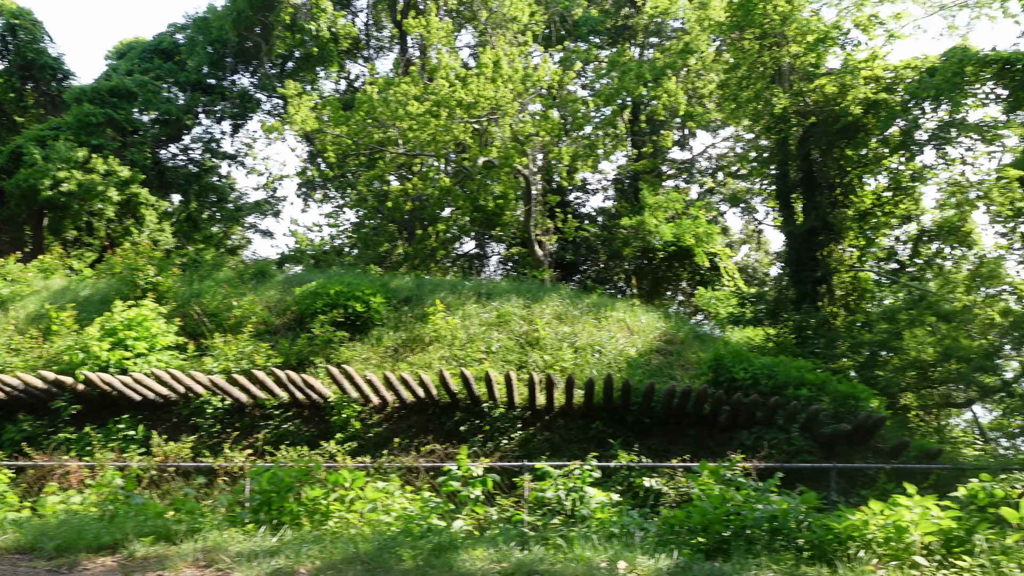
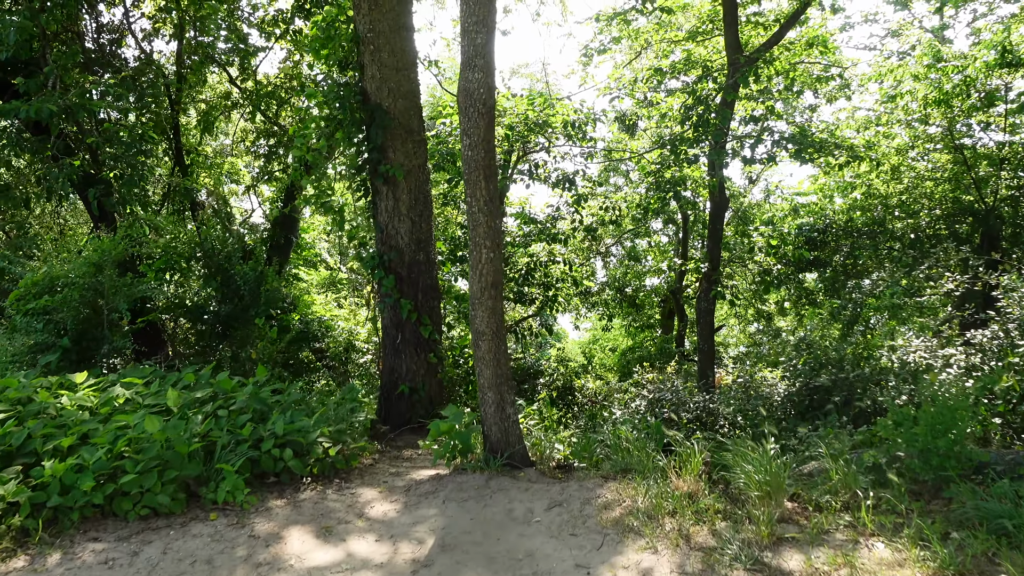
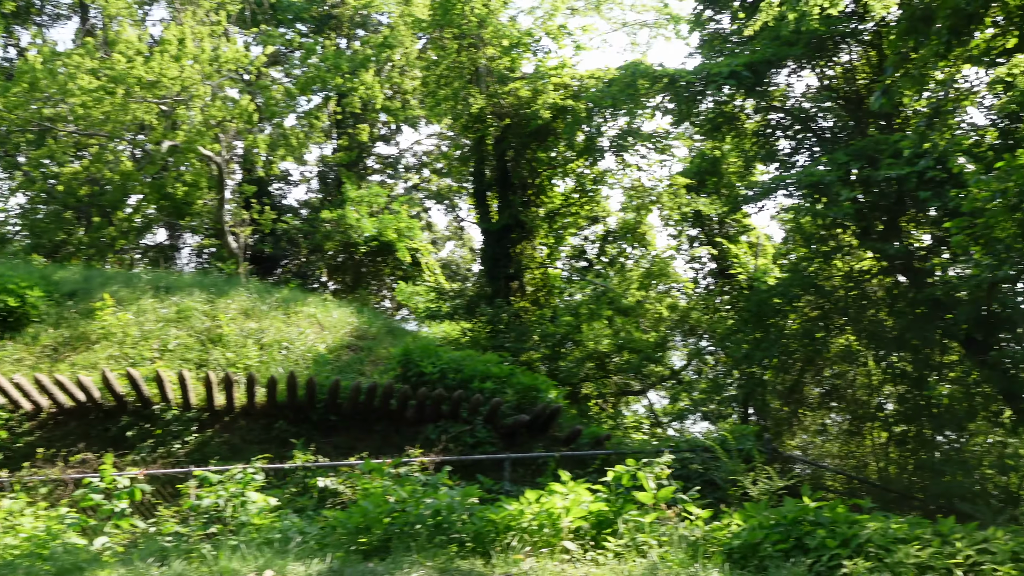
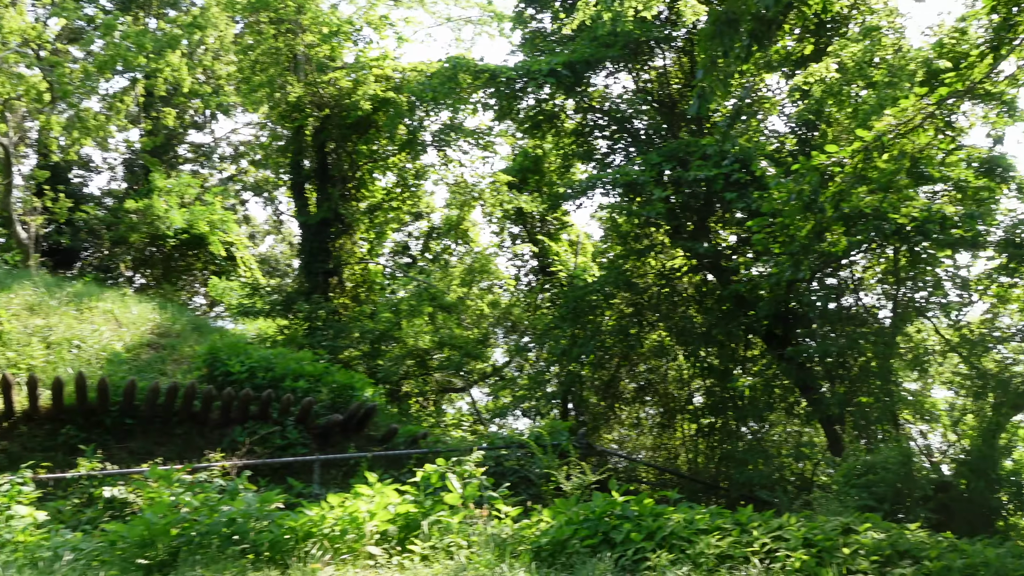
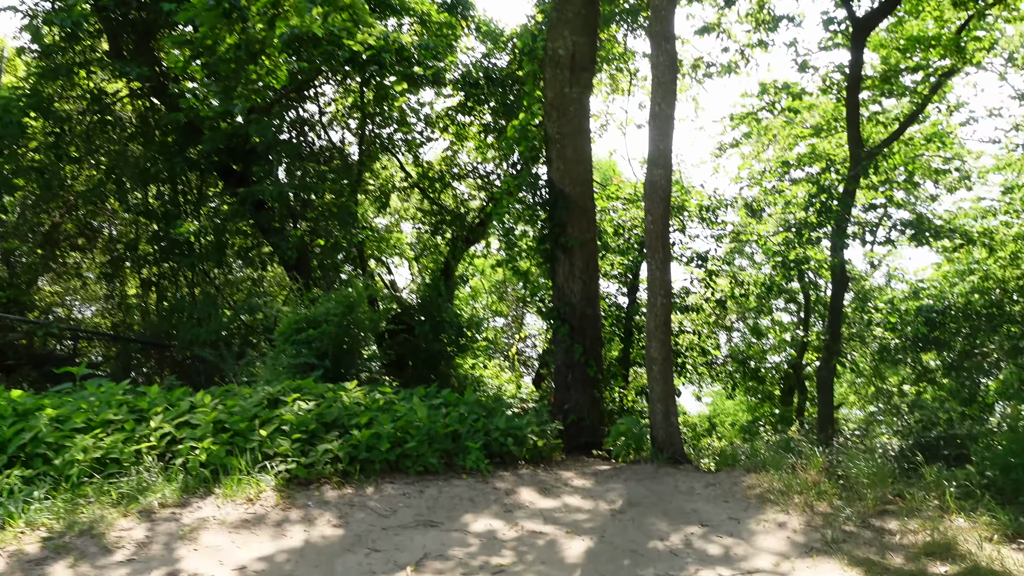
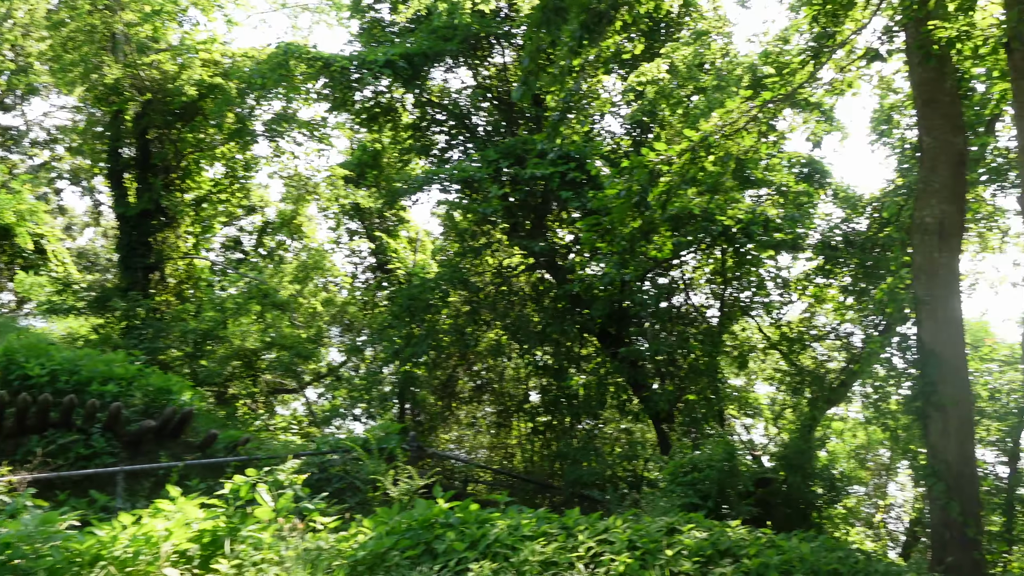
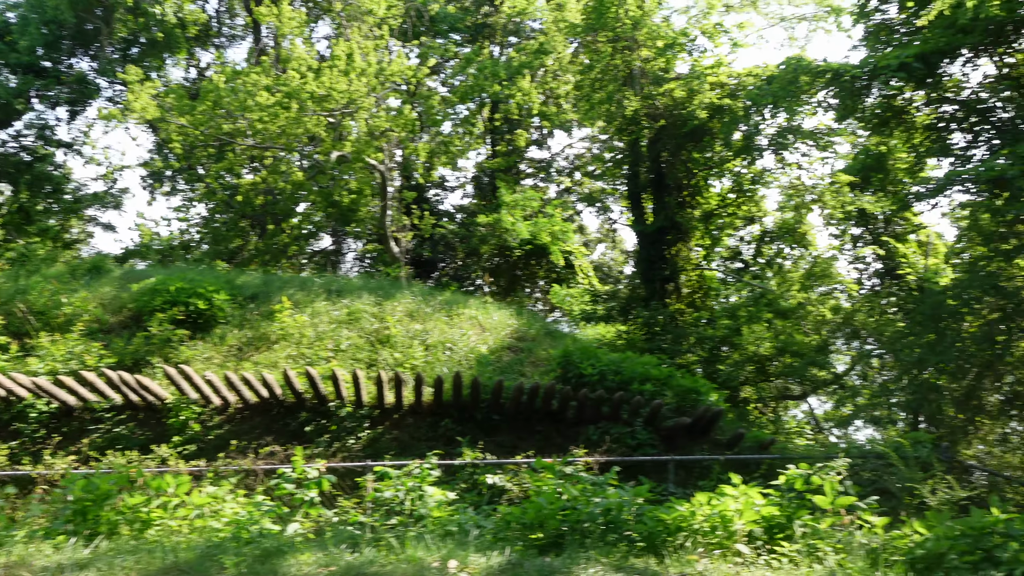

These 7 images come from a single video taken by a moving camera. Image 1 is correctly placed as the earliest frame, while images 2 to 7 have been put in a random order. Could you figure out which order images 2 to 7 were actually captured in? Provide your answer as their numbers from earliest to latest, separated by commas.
7, 3, 4, 6, 5, 2
